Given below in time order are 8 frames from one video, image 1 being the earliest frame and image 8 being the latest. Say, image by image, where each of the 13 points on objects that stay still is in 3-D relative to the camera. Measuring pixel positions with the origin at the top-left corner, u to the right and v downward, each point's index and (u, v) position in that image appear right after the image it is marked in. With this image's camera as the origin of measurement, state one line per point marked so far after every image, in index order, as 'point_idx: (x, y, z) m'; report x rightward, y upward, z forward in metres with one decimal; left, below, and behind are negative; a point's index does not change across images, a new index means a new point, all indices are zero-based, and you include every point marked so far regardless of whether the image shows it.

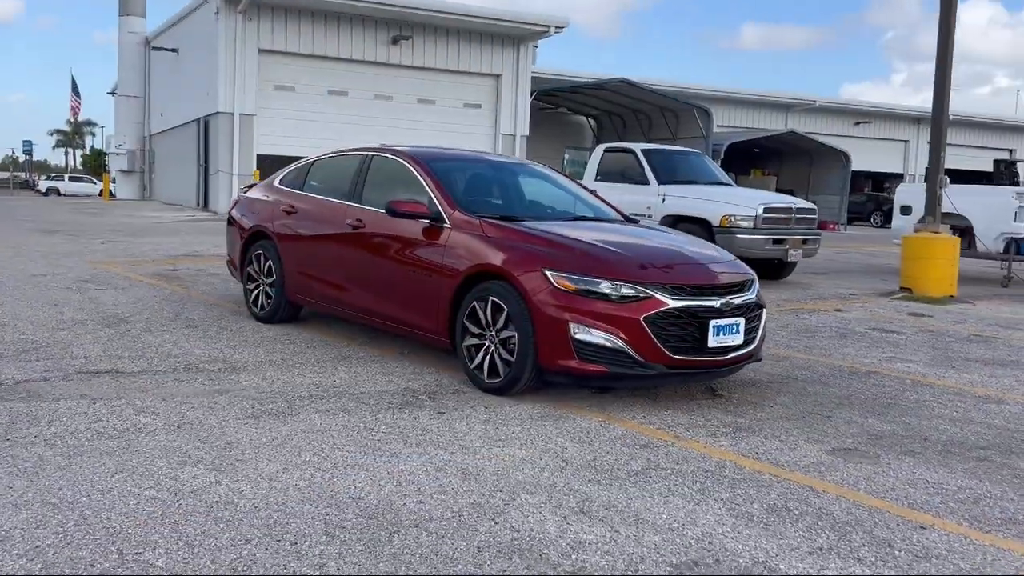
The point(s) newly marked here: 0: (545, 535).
0: (+0.1, -0.9, +3.6) m
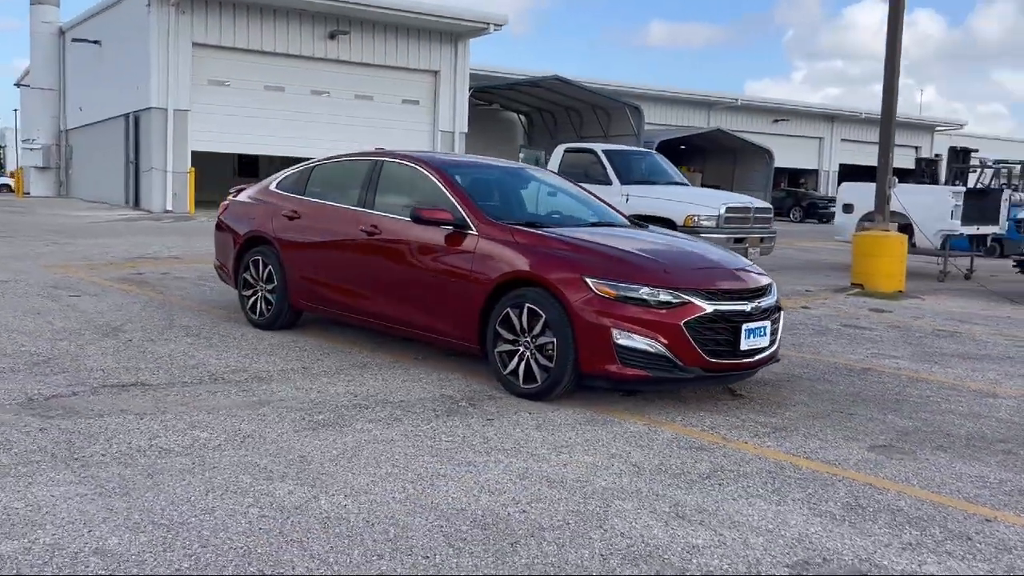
0: (+0.6, -1.0, +3.7) m
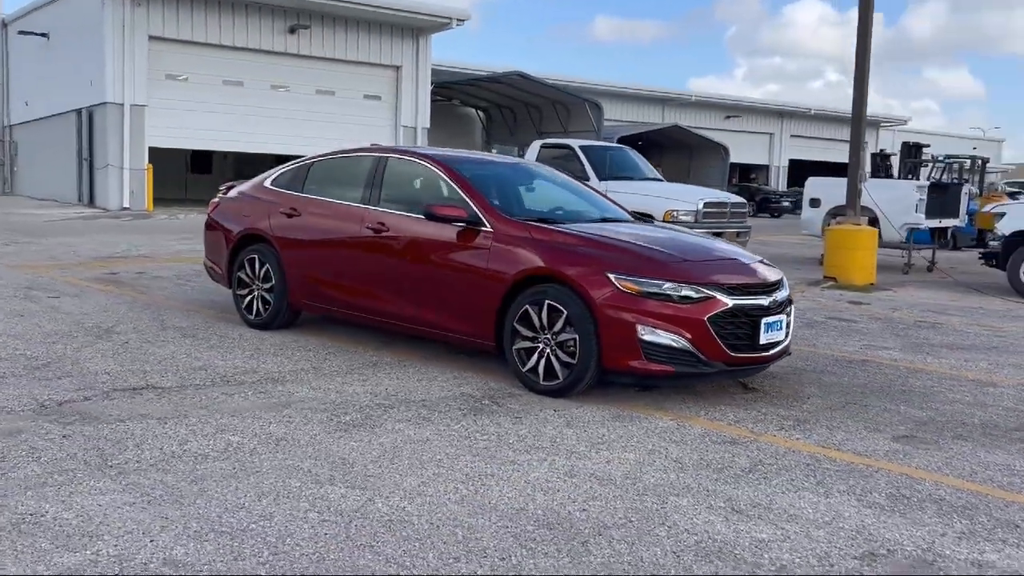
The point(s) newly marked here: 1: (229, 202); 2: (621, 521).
0: (+0.8, -1.0, +3.7) m
1: (-2.5, +0.7, +8.3) m
2: (+0.4, -0.9, +3.8) m
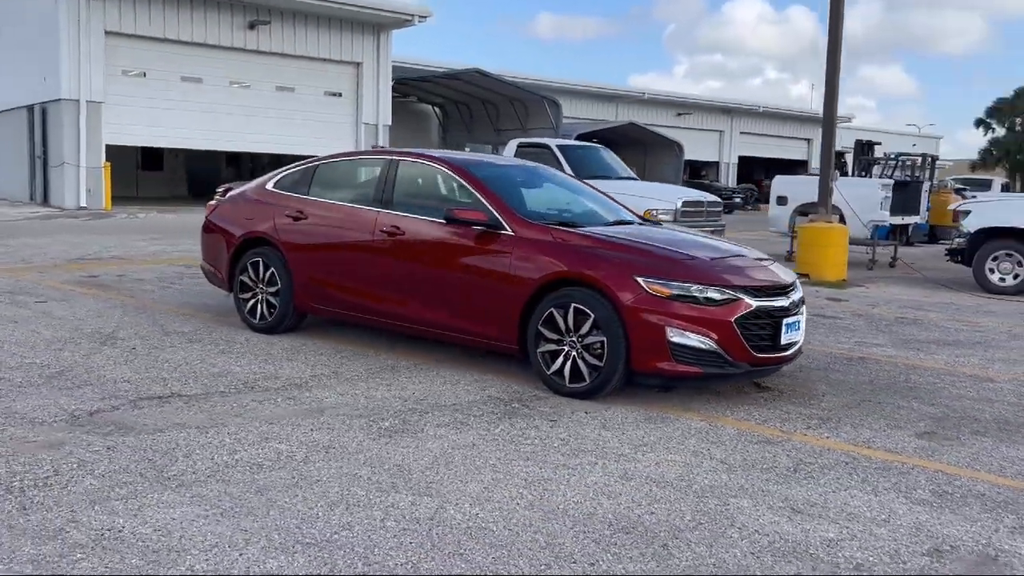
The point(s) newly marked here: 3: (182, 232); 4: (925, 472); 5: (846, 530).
0: (+1.1, -1.0, +3.8) m
1: (-2.4, +0.7, +8.2) m
2: (+0.7, -1.0, +3.9) m
3: (-6.1, +1.0, +17.4) m
4: (+2.1, -0.9, +4.8) m
5: (+1.4, -1.0, +3.9) m
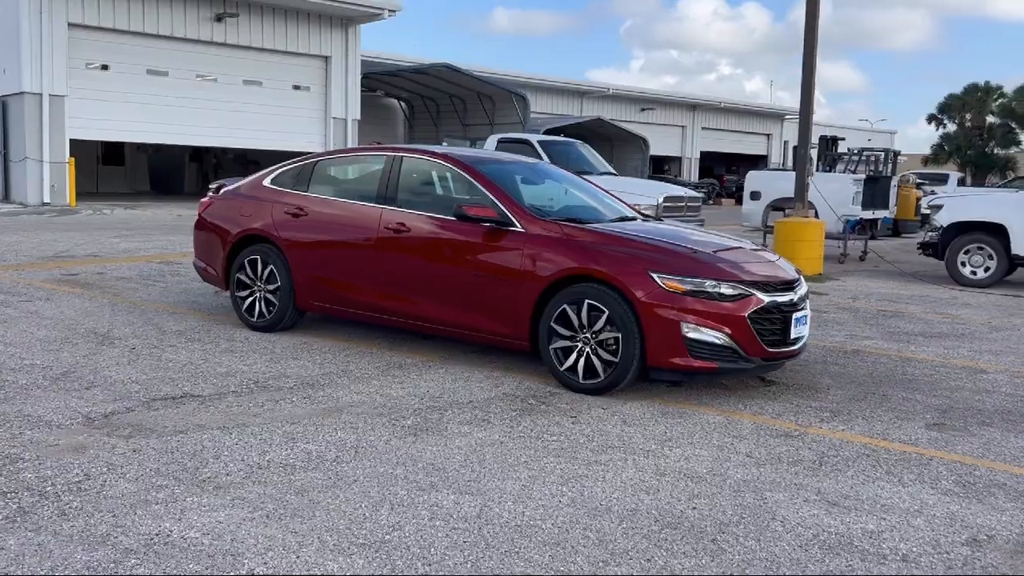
0: (+1.3, -1.0, +3.9) m
1: (-2.4, +0.7, +8.1) m
2: (+0.9, -0.9, +3.9) m
3: (-6.5, +1.1, +17.2) m
4: (+2.2, -0.9, +4.9) m
5: (+1.5, -1.0, +4.0) m
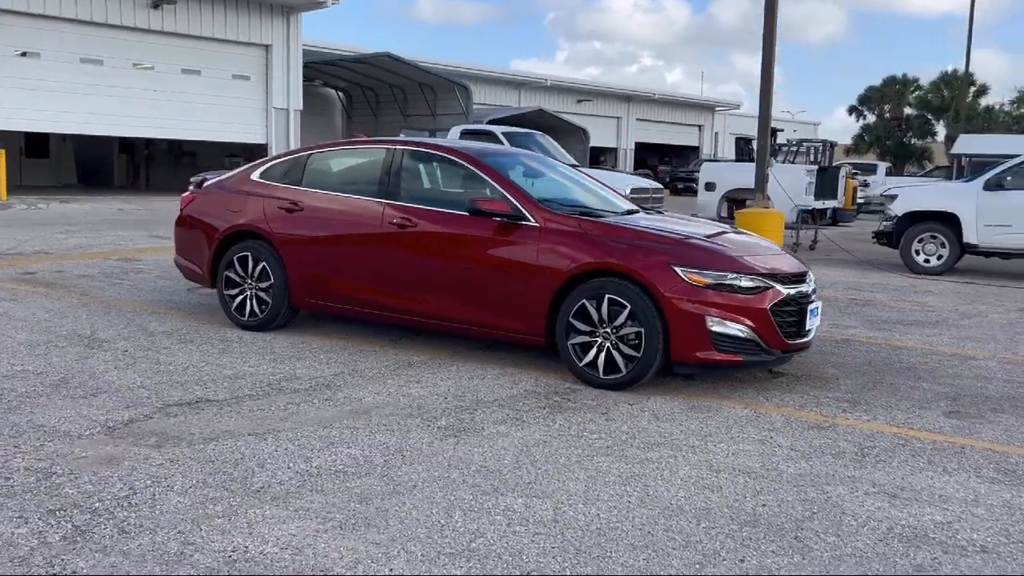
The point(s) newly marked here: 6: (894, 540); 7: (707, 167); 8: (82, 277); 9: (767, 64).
0: (+1.6, -1.0, +3.9) m
1: (-2.5, +0.7, +7.8) m
2: (+1.2, -0.9, +3.9) m
3: (-7.2, +1.1, +16.5) m
4: (+2.4, -0.8, +5.0) m
5: (+1.8, -0.9, +4.0) m
6: (+1.5, -1.0, +3.7) m
7: (+3.6, +2.2, +17.6) m
8: (-4.6, +0.1, +10.3) m
9: (+3.8, +3.3, +14.2) m
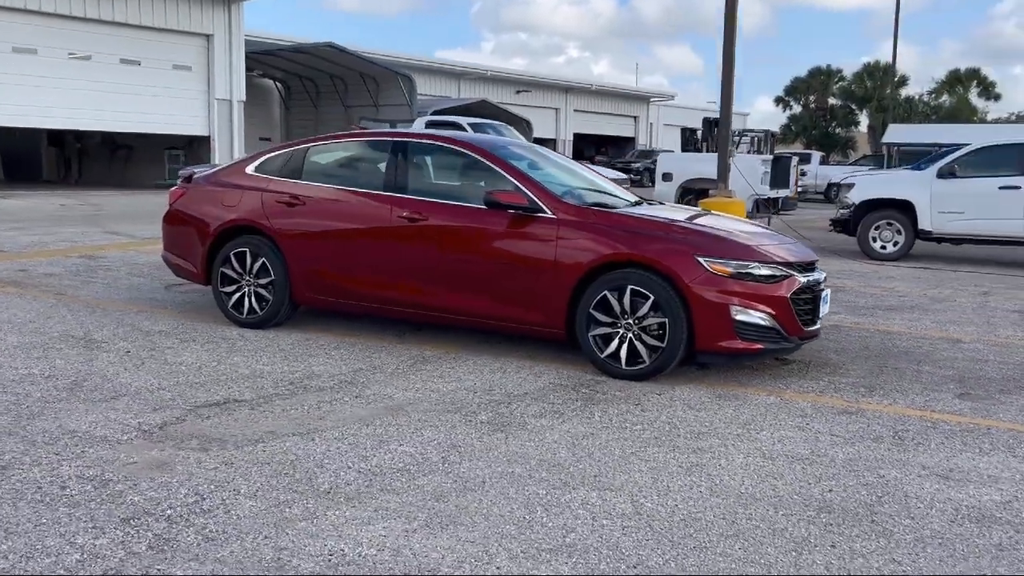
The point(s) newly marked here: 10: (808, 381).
0: (+1.9, -0.9, +4.0) m
1: (-2.5, +0.8, +7.5) m
2: (+1.5, -0.9, +4.0) m
3: (-7.9, +1.2, +15.9) m
4: (+2.6, -0.8, +5.1) m
5: (+2.1, -0.9, +4.1) m
6: (+1.8, -0.9, +3.8) m
7: (+2.8, +2.5, +17.8) m
8: (-4.8, +0.1, +9.9) m
9: (+3.3, +3.5, +14.4) m
10: (+1.9, -0.6, +6.2) m
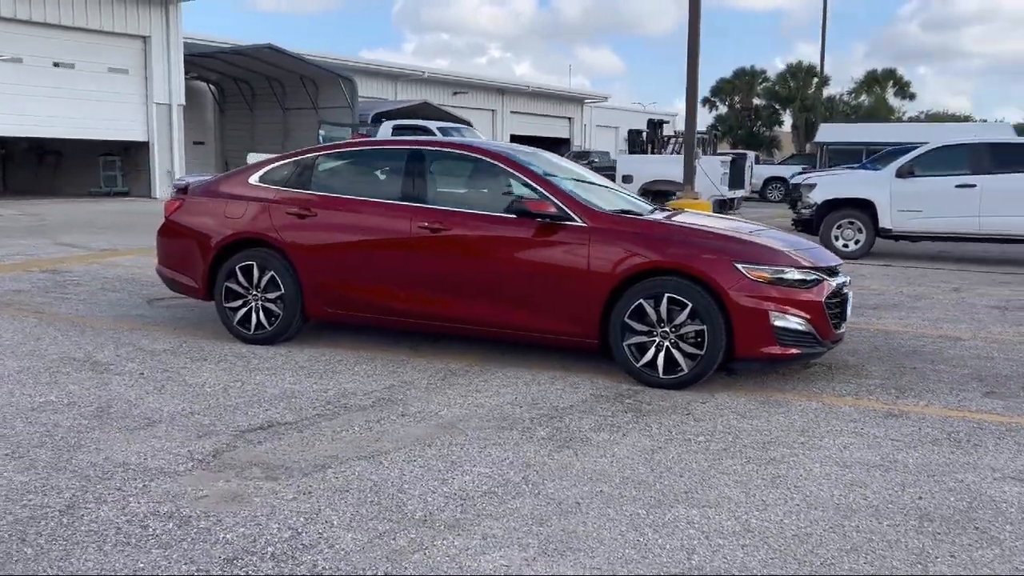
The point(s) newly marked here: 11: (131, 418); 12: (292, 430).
0: (+2.3, -0.9, +4.0) m
1: (-2.4, +0.6, +7.2) m
2: (+1.9, -0.9, +4.0) m
3: (-8.4, +0.9, +15.2) m
4: (+2.9, -0.8, +5.2) m
5: (+2.5, -0.9, +4.2) m
6: (+2.2, -0.9, +3.8) m
7: (+2.1, +2.4, +17.9) m
8: (-4.9, 0.0, +9.4) m
9: (+2.8, +3.5, +14.5) m
10: (+2.1, -0.6, +6.2) m
11: (-2.0, -0.7, +5.0) m
12: (-1.1, -0.7, +4.9) m
